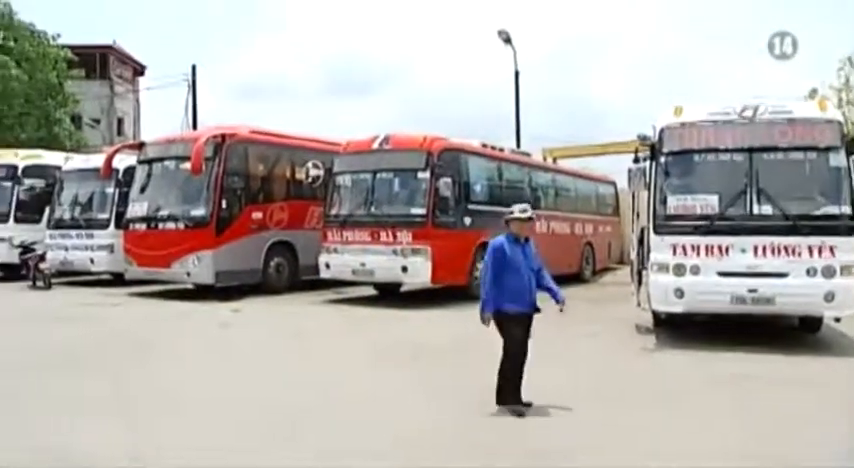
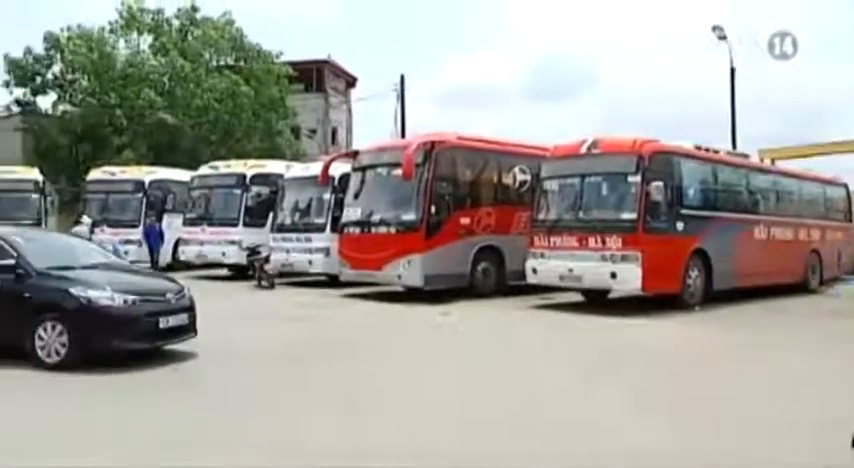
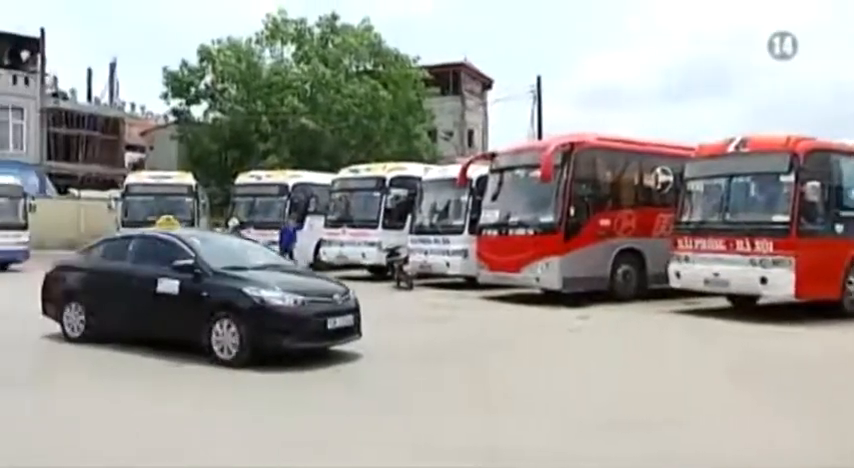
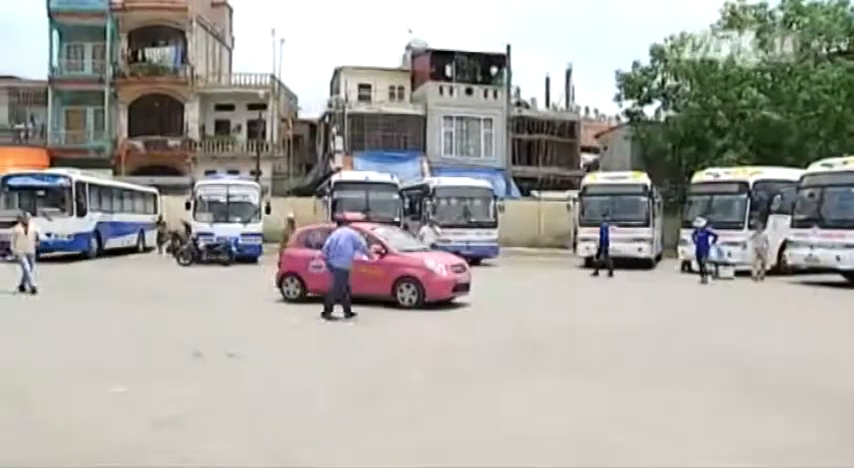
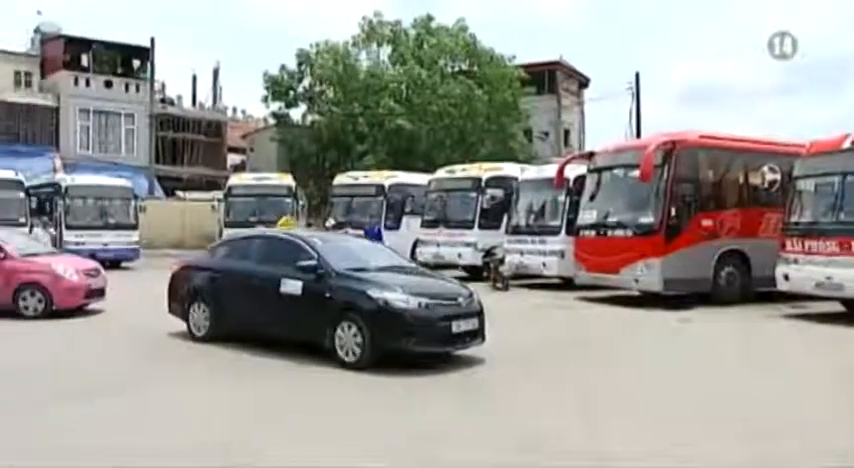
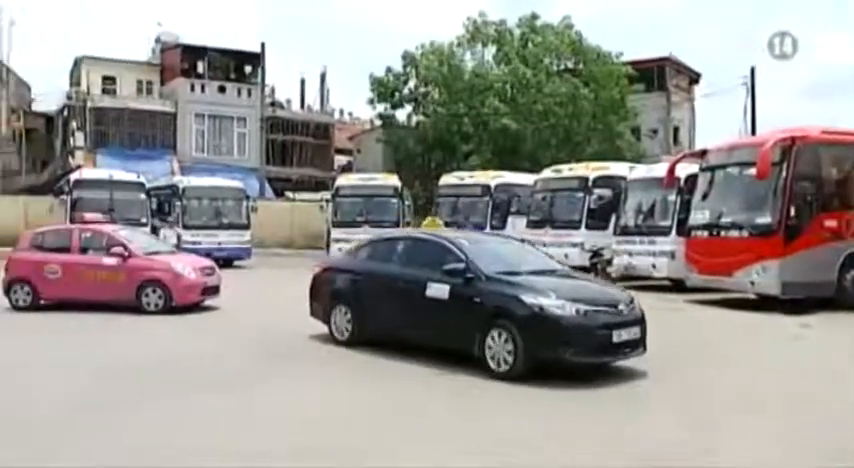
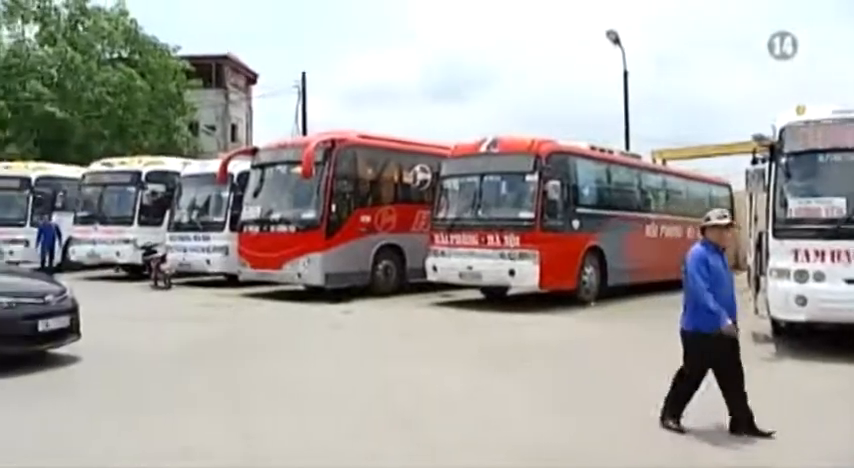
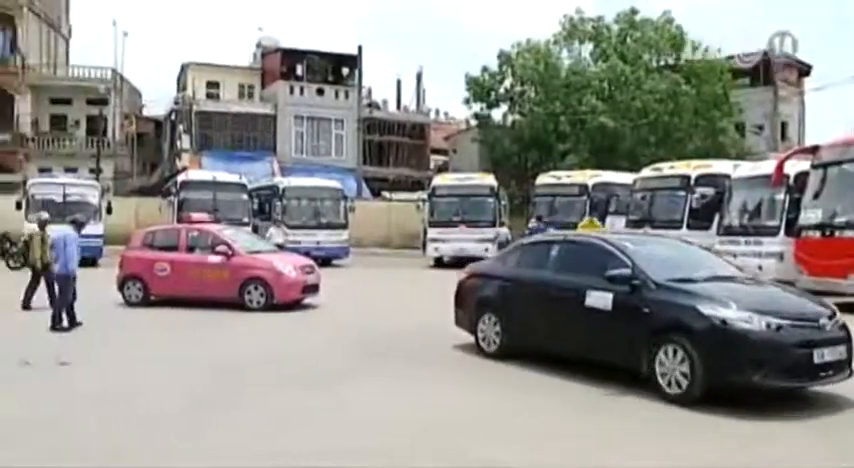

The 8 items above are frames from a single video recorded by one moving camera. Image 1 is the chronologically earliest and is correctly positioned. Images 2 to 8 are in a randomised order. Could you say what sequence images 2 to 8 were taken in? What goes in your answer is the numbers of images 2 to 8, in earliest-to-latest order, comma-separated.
7, 2, 3, 5, 6, 8, 4
